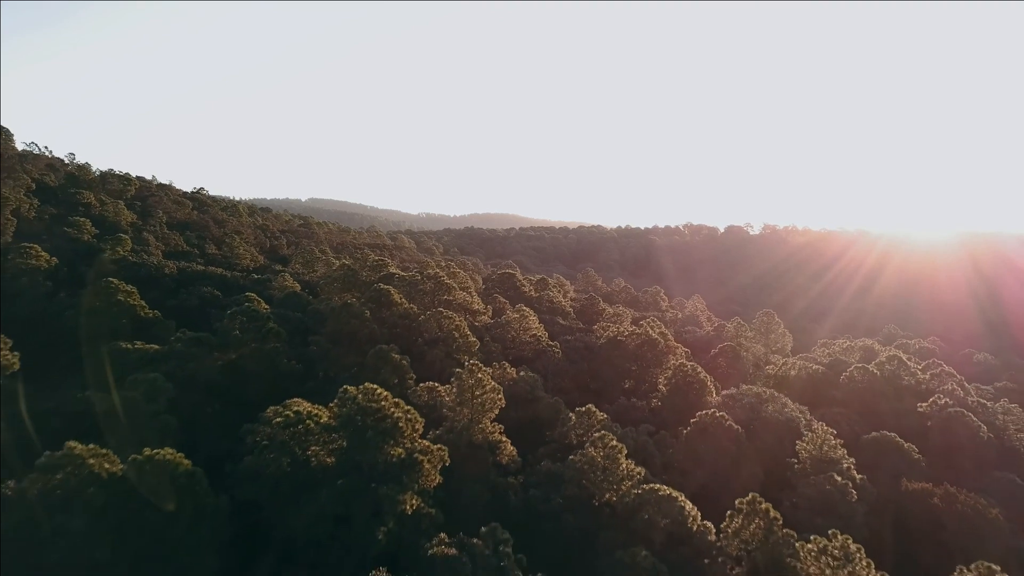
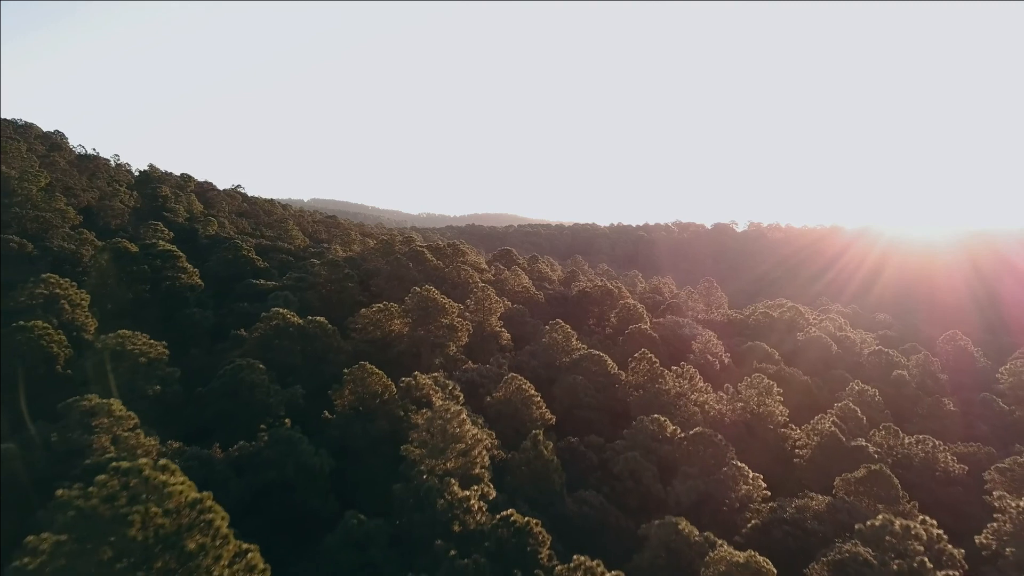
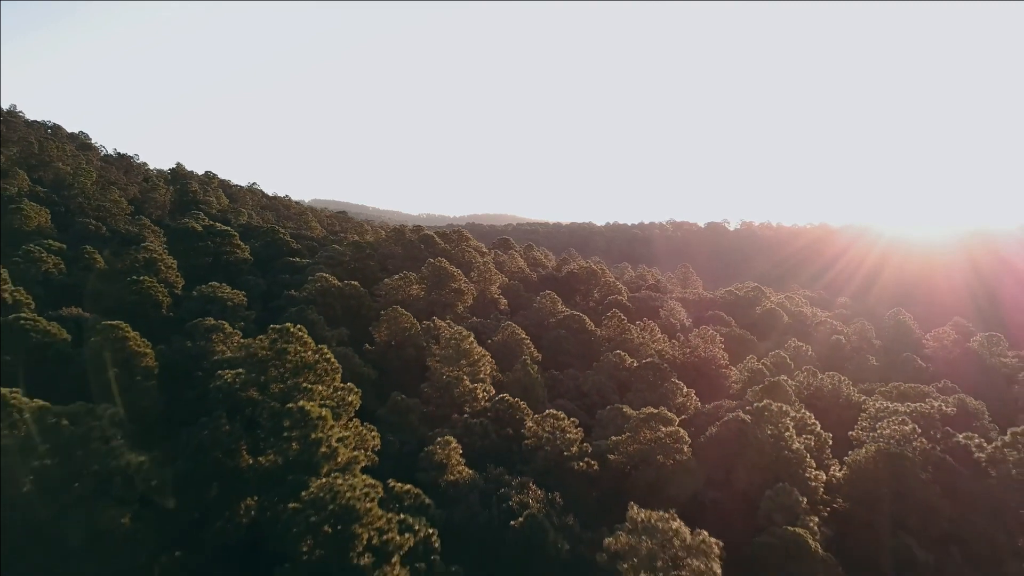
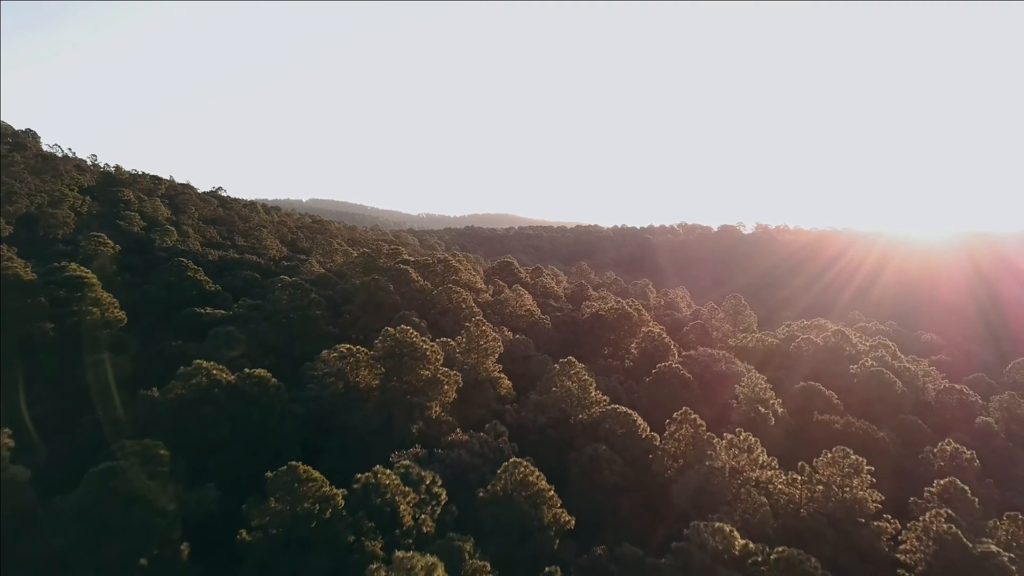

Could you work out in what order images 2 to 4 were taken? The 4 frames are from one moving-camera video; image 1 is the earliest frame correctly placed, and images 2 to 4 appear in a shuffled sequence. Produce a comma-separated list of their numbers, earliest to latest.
4, 2, 3
